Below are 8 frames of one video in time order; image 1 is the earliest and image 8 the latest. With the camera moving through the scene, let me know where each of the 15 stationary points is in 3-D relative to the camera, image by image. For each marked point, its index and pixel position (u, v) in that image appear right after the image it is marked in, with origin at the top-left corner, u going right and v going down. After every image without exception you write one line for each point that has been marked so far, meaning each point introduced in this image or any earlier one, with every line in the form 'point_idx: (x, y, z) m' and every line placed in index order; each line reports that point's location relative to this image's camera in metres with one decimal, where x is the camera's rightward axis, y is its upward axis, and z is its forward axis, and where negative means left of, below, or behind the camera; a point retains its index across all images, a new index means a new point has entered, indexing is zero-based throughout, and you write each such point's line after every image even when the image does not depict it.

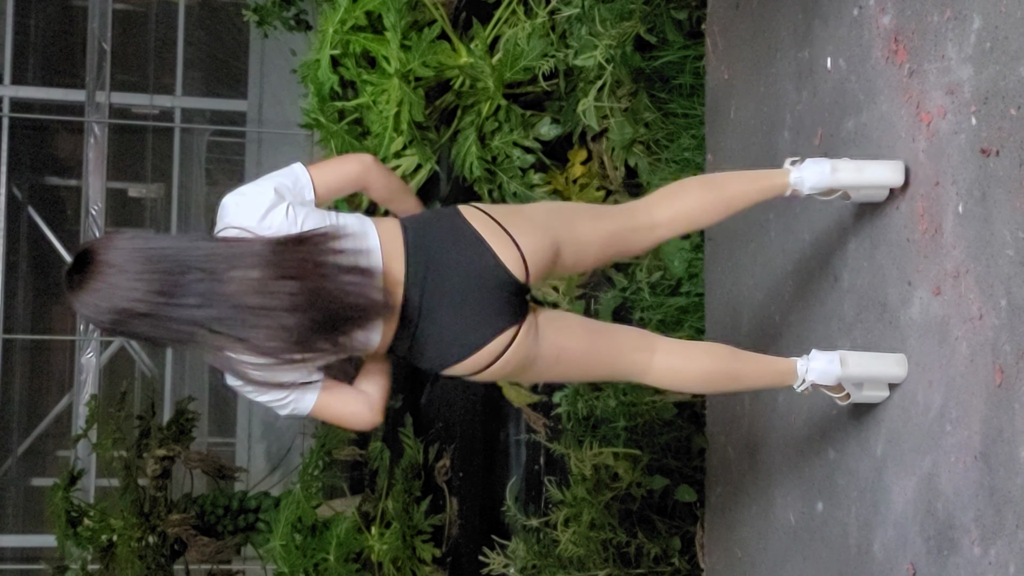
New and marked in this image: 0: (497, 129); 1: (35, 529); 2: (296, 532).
0: (0.0, +0.5, +2.4) m
1: (-1.4, -0.7, +2.4) m
2: (-0.6, -0.7, +2.2) m
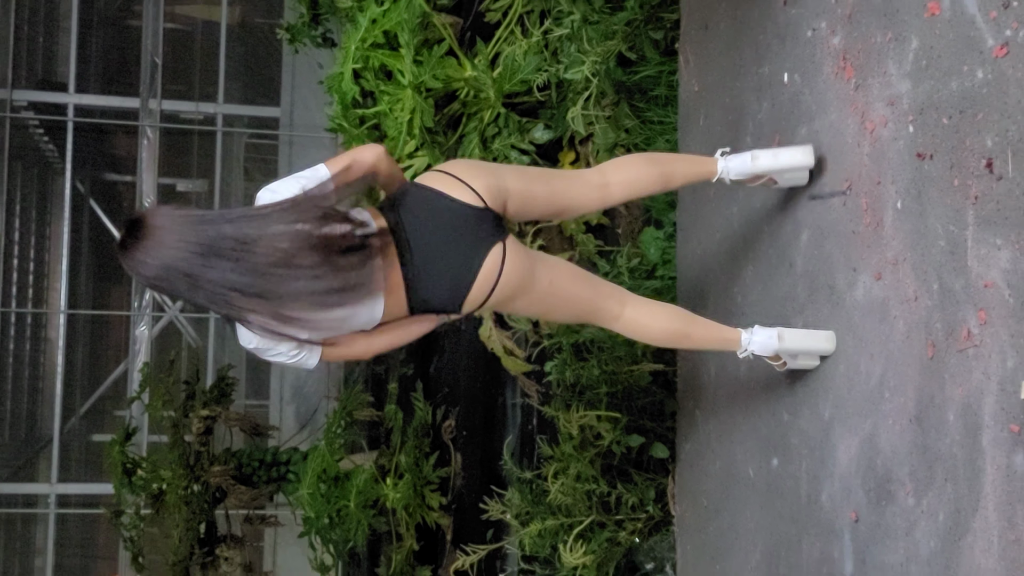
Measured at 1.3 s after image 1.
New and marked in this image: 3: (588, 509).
0: (0.0, +0.5, +2.8) m
1: (-1.4, -0.7, +2.7) m
2: (-0.6, -0.6, +2.6) m
3: (+0.3, -0.7, +2.6) m
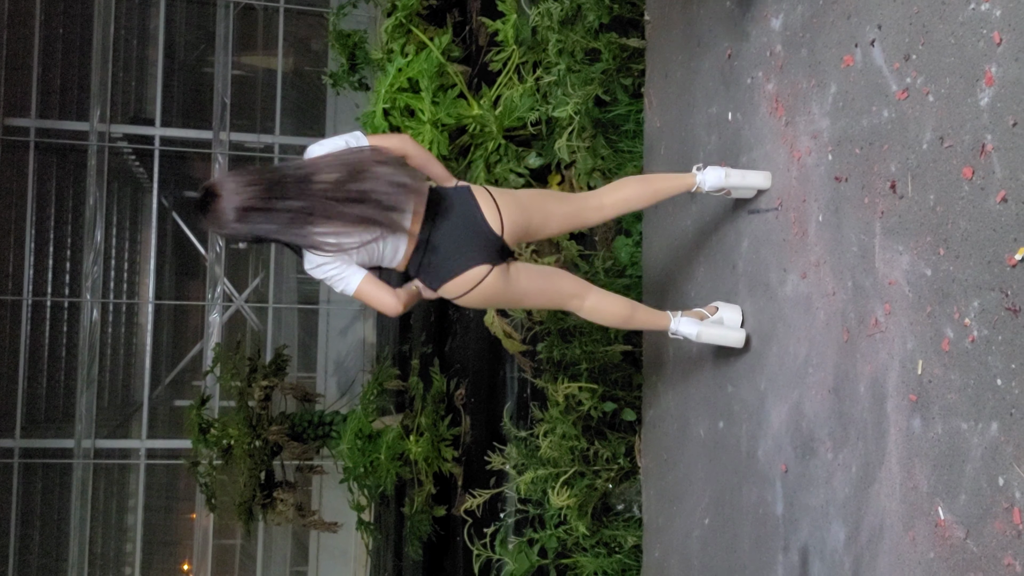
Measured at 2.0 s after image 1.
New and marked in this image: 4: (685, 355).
0: (-0.1, +0.6, +3.4) m
1: (-1.4, -0.6, +3.4) m
2: (-0.6, -0.6, +3.3) m
3: (+0.2, -0.7, +3.3) m
4: (+0.6, -0.3, +3.0) m
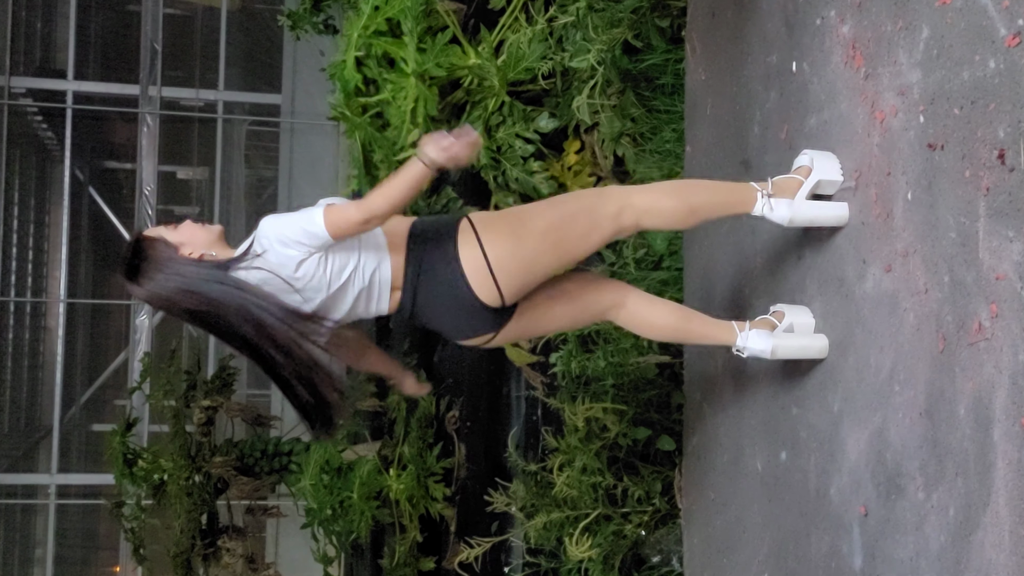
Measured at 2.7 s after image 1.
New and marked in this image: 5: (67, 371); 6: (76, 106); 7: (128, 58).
0: (0.0, +0.6, +2.7) m
1: (-1.4, -0.6, +2.7) m
2: (-0.6, -0.6, +2.6) m
3: (+0.3, -0.7, +2.6) m
4: (+0.7, -0.2, +2.4) m
5: (-1.5, -0.3, +2.7) m
6: (-1.5, +0.6, +2.7) m
7: (-1.3, +0.8, +2.7) m
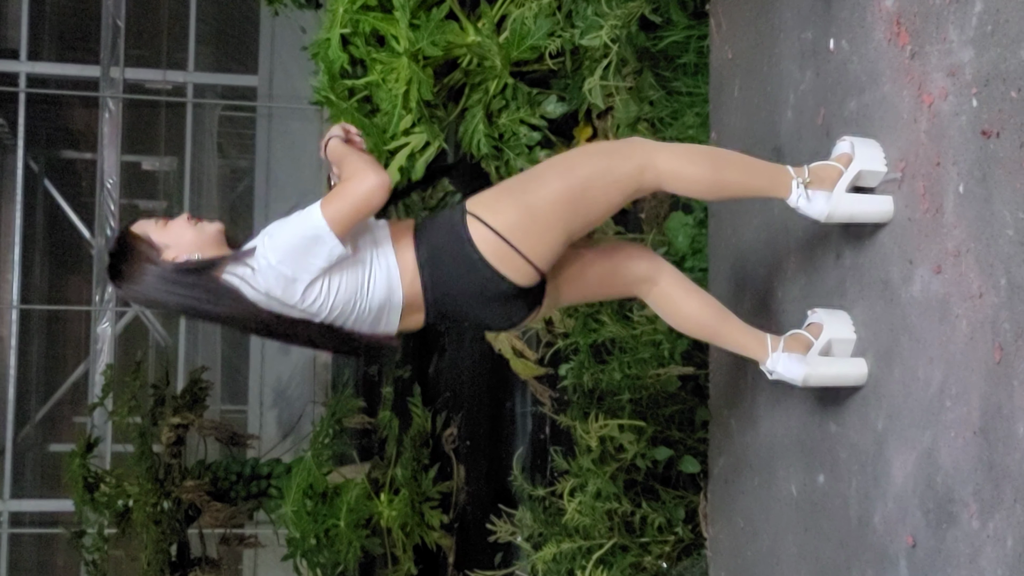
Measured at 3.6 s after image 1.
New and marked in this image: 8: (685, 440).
0: (0.0, +0.6, +2.5) m
1: (-1.4, -0.6, +2.4) m
2: (-0.6, -0.6, +2.3) m
3: (+0.3, -0.7, +2.3) m
4: (+0.7, -0.2, +2.1) m
5: (-1.5, -0.3, +2.4) m
6: (-1.5, +0.6, +2.4) m
7: (-1.3, +0.8, +2.5) m
8: (+0.5, -0.5, +2.4) m
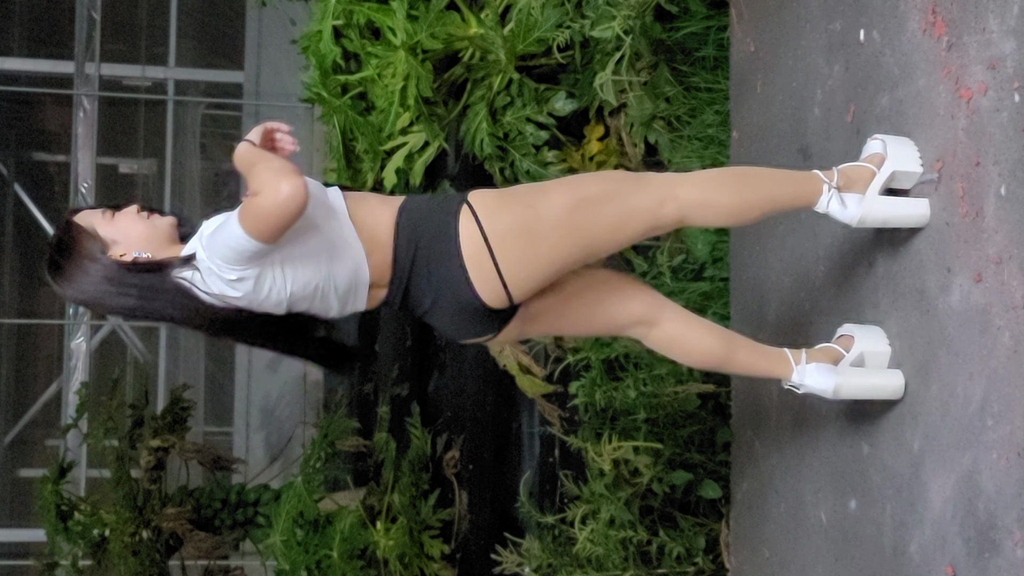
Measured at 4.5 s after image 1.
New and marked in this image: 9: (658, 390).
0: (0.0, +0.5, +2.3) m
1: (-1.4, -0.7, +2.3) m
2: (-0.6, -0.6, +2.1) m
3: (+0.3, -0.7, +2.1) m
4: (+0.7, -0.3, +1.9) m
5: (-1.5, -0.3, +2.2) m
6: (-1.5, +0.6, +2.2) m
7: (-1.3, +0.7, +2.3) m
8: (+0.5, -0.5, +2.2) m
9: (+0.4, -0.3, +2.1) m
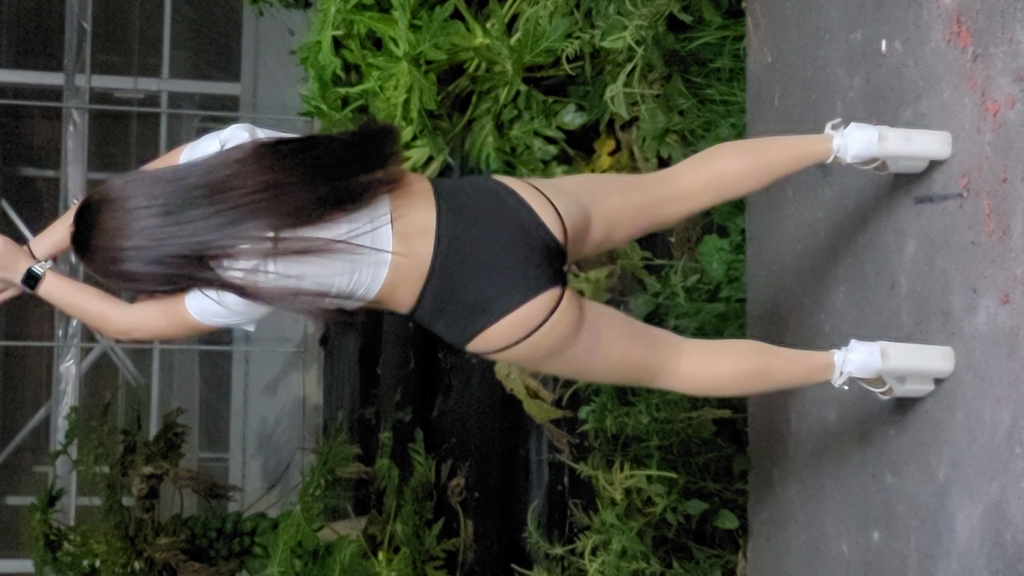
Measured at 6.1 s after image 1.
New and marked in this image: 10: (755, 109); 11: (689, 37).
0: (0.0, +0.5, +2.2) m
1: (-1.4, -0.7, +2.2) m
2: (-0.6, -0.7, +2.0) m
3: (+0.3, -0.8, +2.0) m
4: (+0.7, -0.3, +1.8) m
5: (-1.5, -0.4, +2.2) m
6: (-1.4, +0.5, +2.2) m
7: (-1.3, +0.7, +2.2) m
8: (+0.6, -0.5, +2.1) m
9: (+0.4, -0.3, +2.0) m
10: (+0.6, +0.5, +2.1) m
11: (+0.5, +0.7, +2.1) m
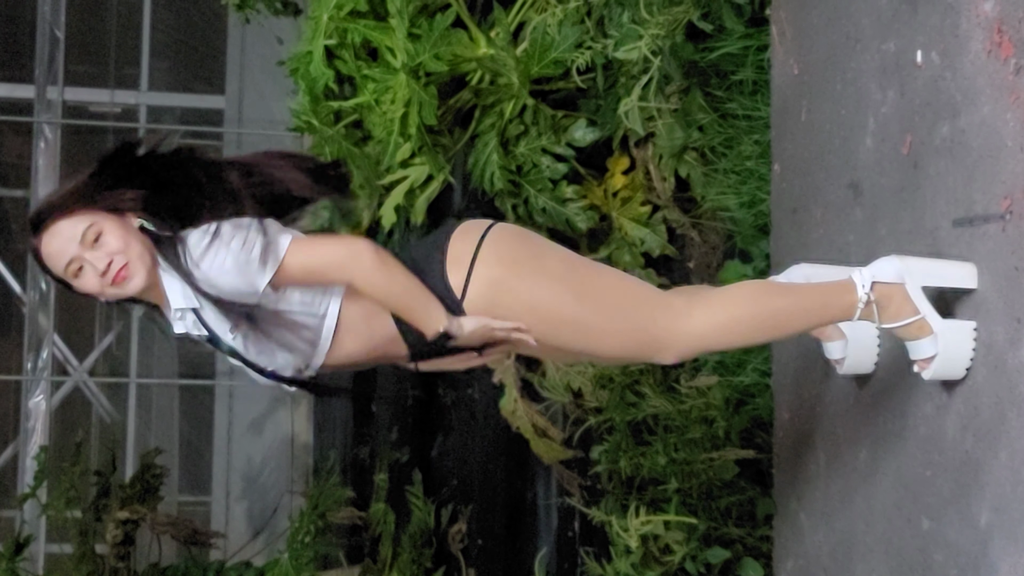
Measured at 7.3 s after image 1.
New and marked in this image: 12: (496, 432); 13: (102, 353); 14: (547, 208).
0: (0.0, +0.4, +2.1) m
1: (-1.4, -0.8, +2.0) m
2: (-0.5, -0.8, +1.9) m
3: (+0.3, -0.9, +1.9) m
4: (+0.7, -0.4, +1.7) m
5: (-1.4, -0.5, +2.0) m
6: (-1.4, +0.4, +2.0) m
7: (-1.3, +0.6, +2.0) m
8: (+0.6, -0.6, +2.0) m
9: (+0.4, -0.4, +1.9) m
10: (+0.7, +0.4, +1.9) m
11: (+0.5, +0.6, +2.0) m
12: (0.0, -0.4, +2.1) m
13: (-1.1, -0.2, +2.1) m
14: (+0.1, +0.2, +2.0) m
